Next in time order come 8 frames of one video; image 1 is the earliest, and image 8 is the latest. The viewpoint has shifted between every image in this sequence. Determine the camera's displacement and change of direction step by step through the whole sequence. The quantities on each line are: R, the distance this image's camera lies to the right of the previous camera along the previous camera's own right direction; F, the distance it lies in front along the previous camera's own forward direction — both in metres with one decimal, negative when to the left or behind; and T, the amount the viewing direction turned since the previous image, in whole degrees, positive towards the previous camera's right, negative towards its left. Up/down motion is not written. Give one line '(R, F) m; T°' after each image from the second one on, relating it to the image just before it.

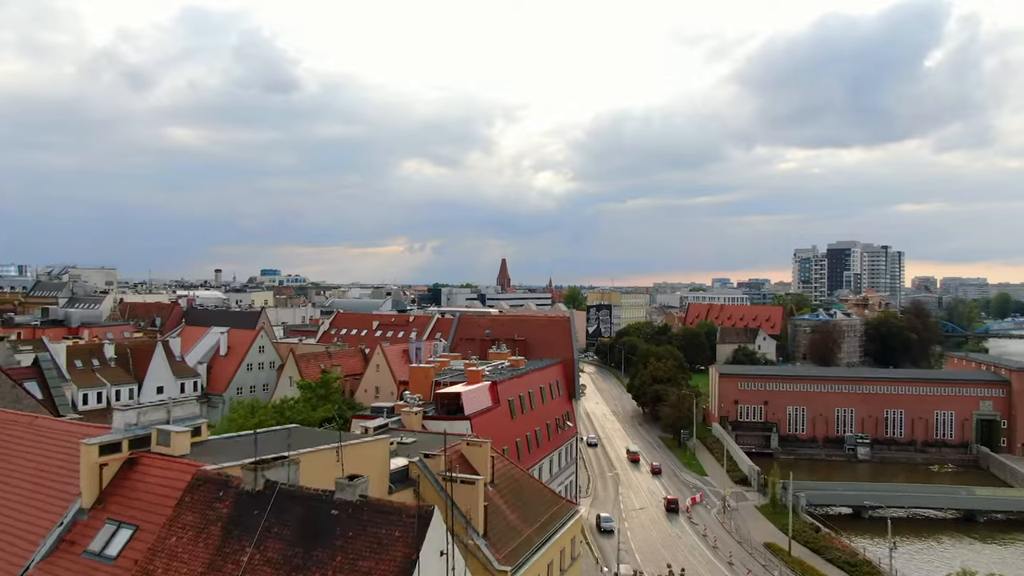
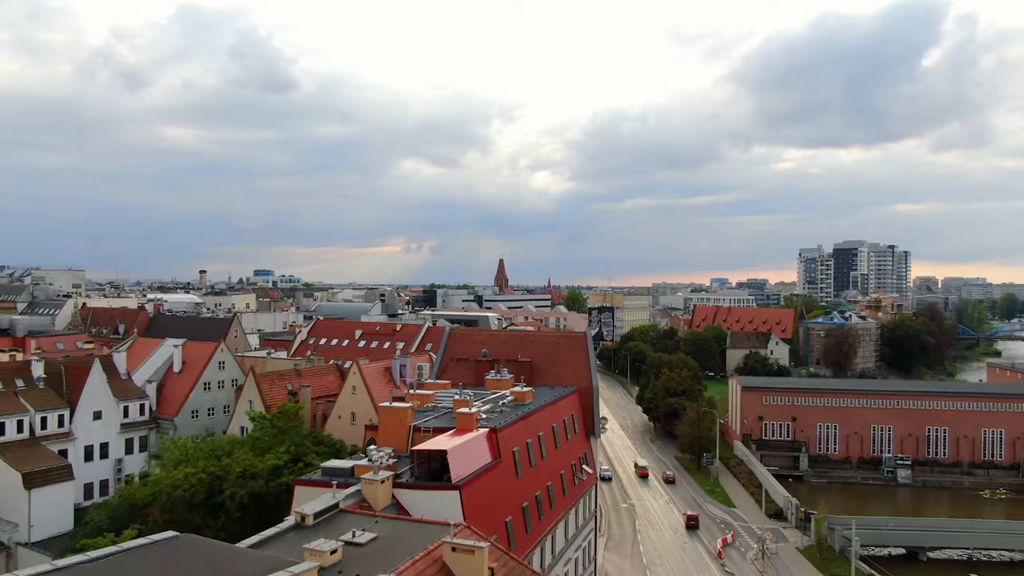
(-0.2, +7.3) m; 0°
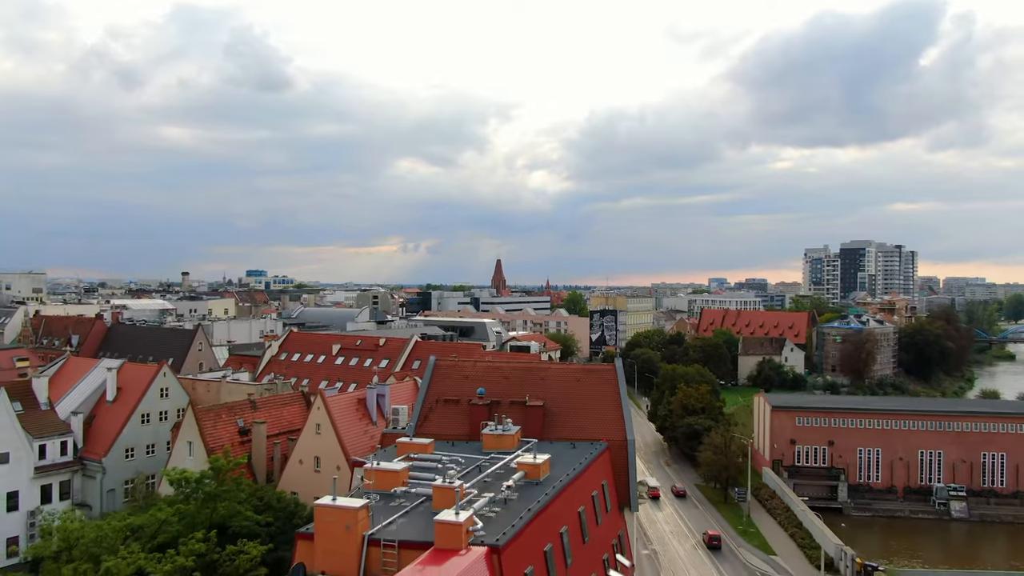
(-0.2, +7.6) m; 0°
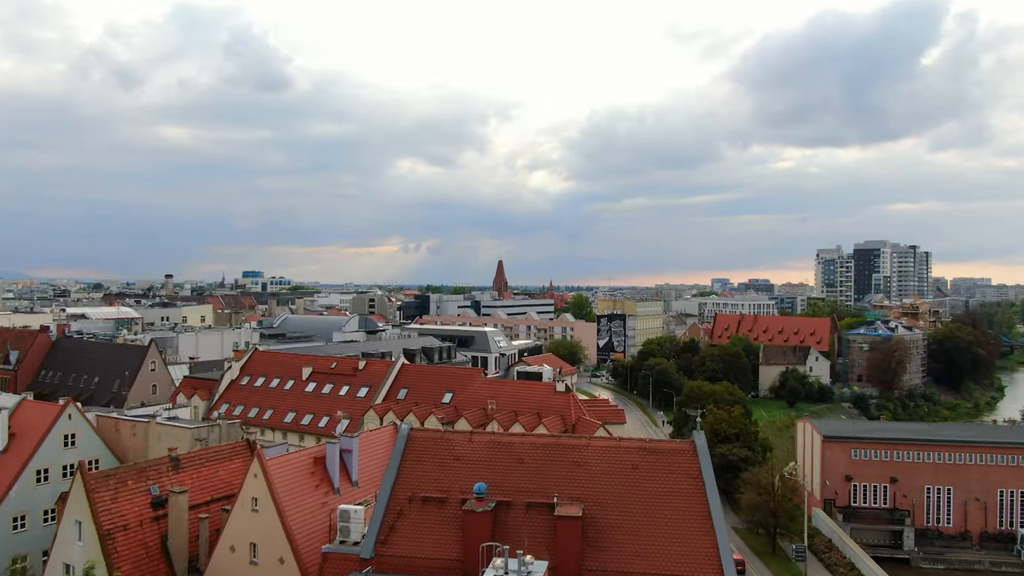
(-0.3, +8.7) m; 0°
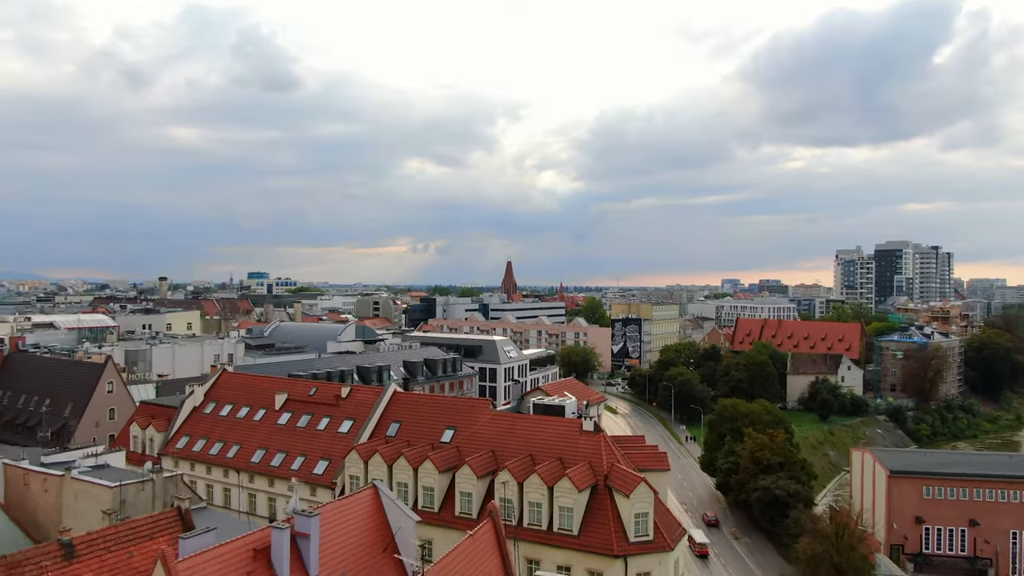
(-0.3, +7.1) m; -1°
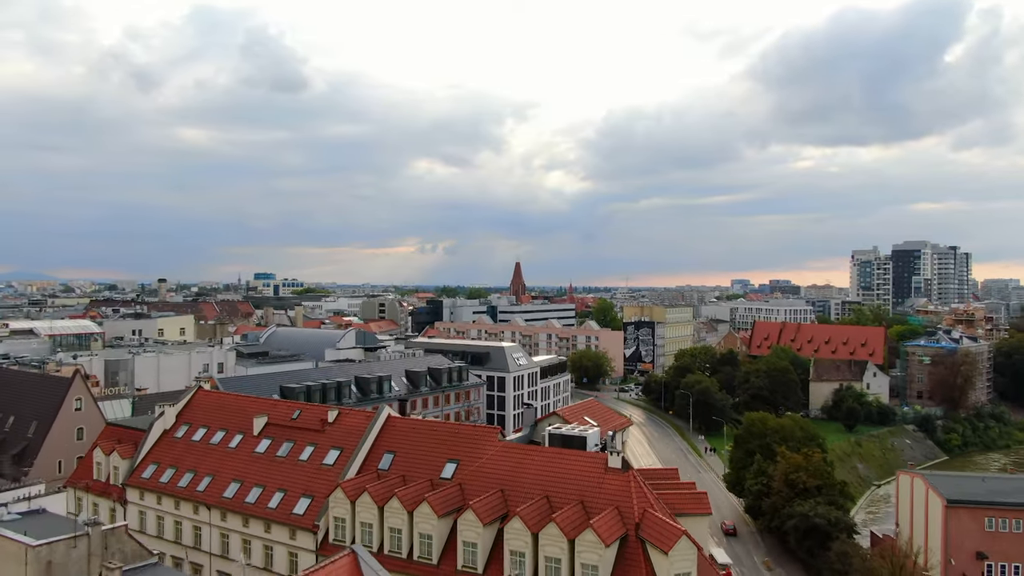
(-0.1, +4.4) m; -1°
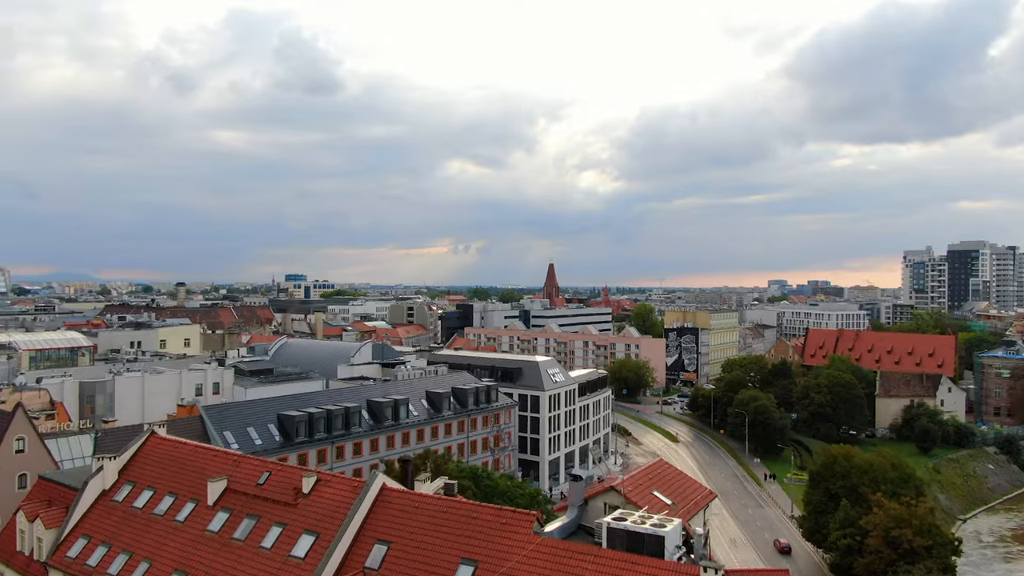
(-0.2, +8.0) m; -2°
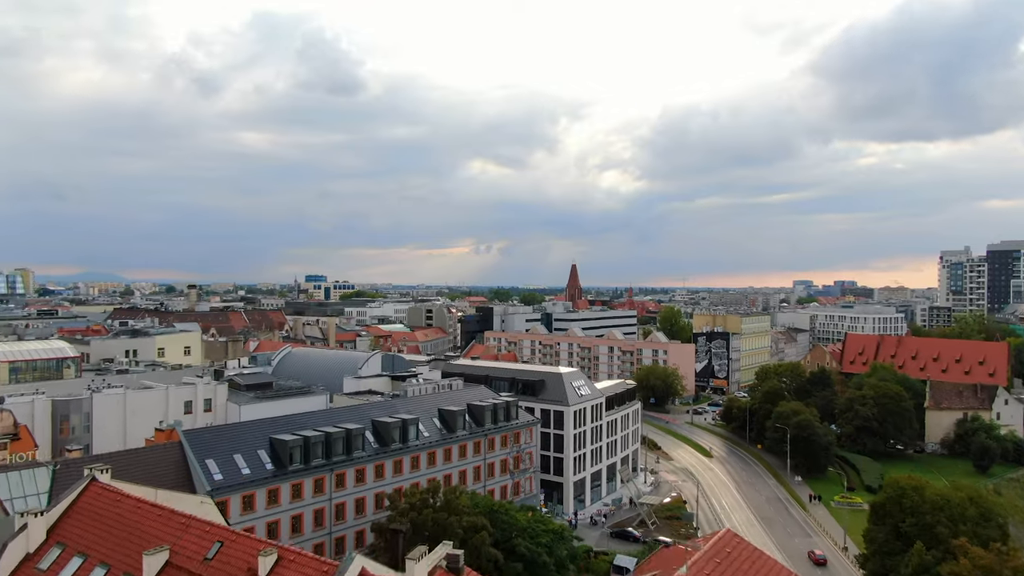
(0.0, +5.3) m; -2°
